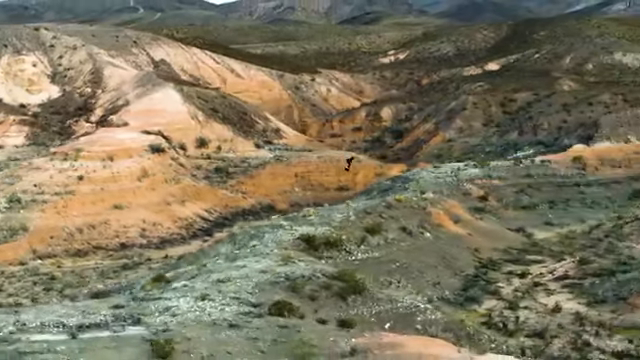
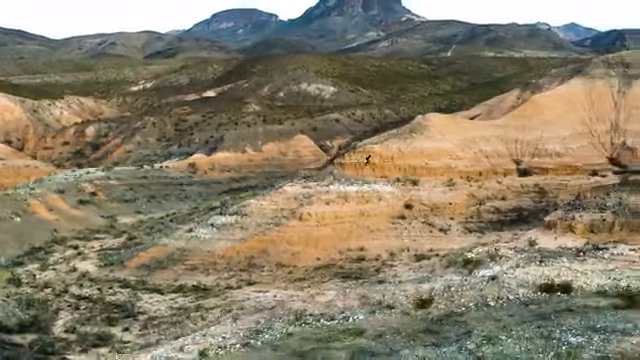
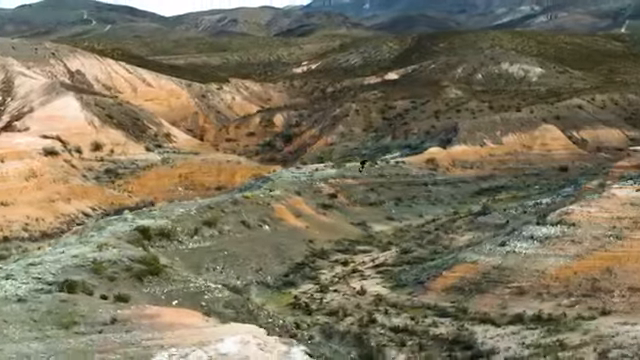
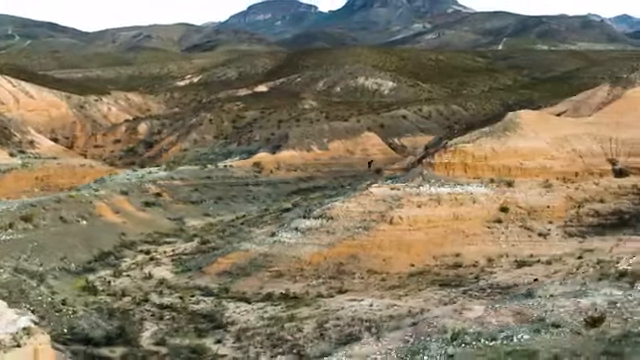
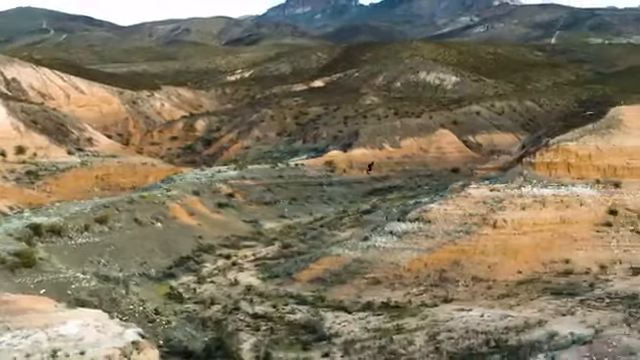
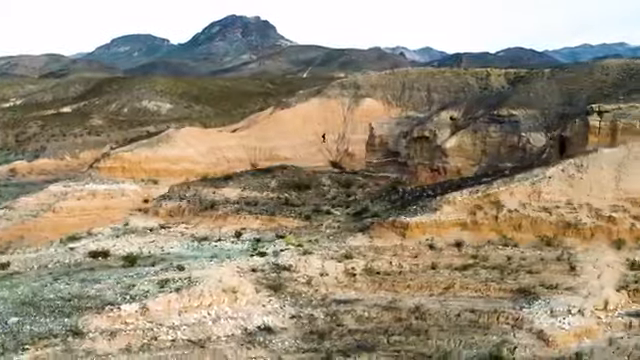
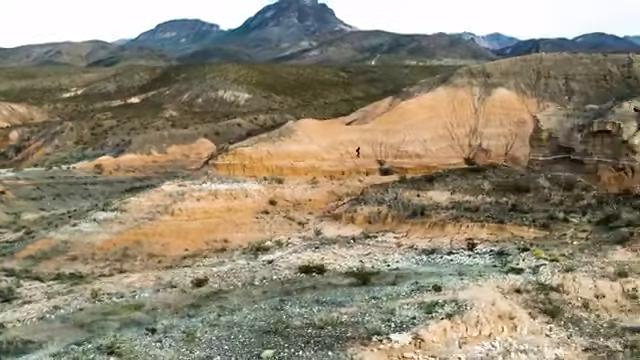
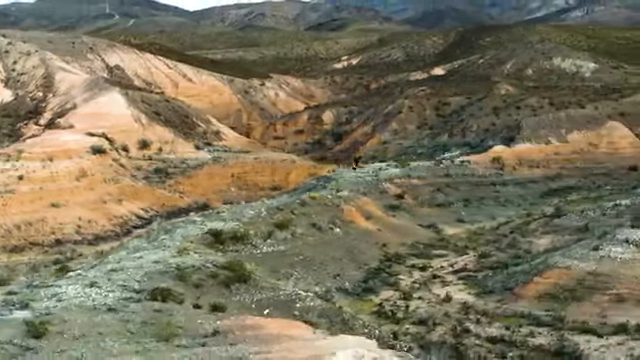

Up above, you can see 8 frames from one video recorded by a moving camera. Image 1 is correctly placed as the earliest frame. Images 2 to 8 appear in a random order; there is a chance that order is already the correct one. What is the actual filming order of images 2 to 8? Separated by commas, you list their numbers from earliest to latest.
8, 3, 5, 4, 2, 7, 6
